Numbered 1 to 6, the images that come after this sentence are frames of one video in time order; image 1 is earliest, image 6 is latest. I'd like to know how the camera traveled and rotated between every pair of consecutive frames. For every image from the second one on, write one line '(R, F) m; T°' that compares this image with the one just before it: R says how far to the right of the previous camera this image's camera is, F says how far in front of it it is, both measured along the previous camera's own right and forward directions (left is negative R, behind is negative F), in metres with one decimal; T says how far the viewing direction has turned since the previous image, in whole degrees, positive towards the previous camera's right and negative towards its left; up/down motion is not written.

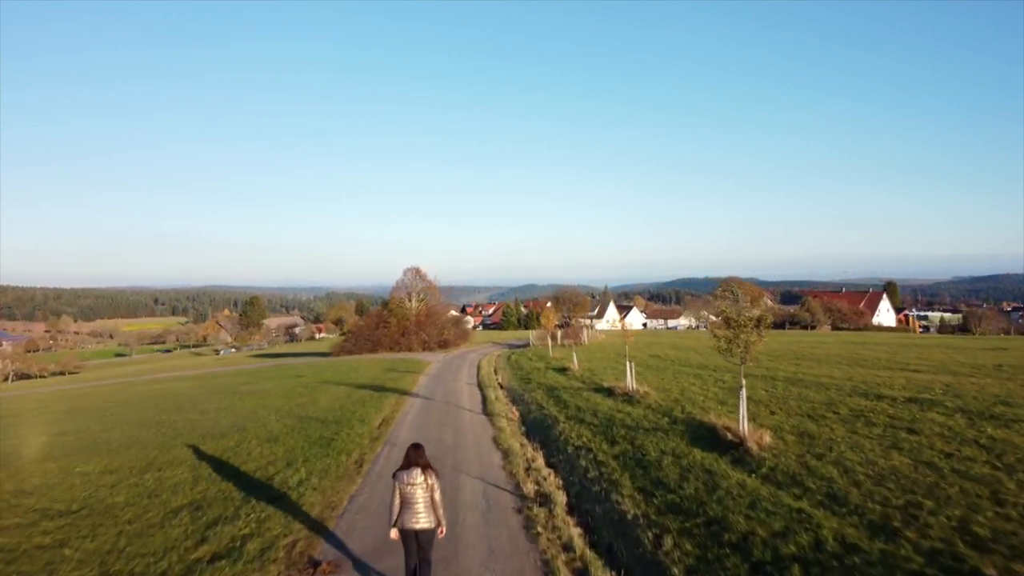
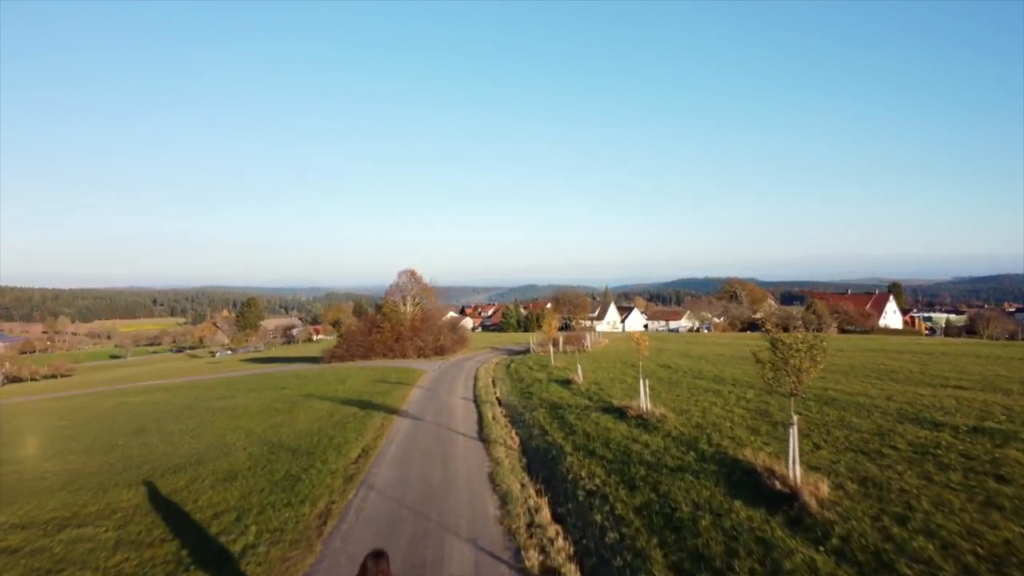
(0.0, +1.2) m; 0°
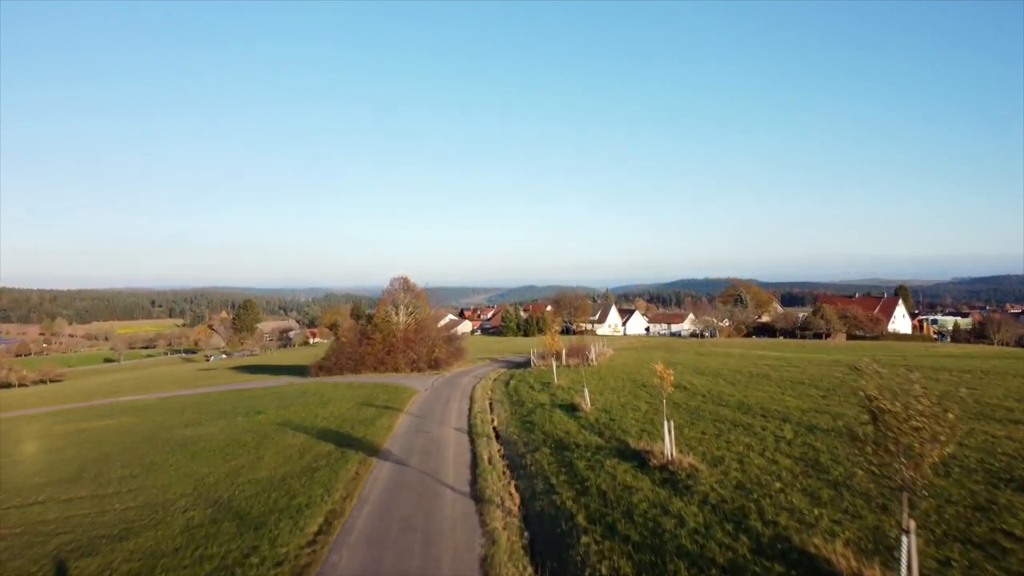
(0.0, +1.6) m; 0°
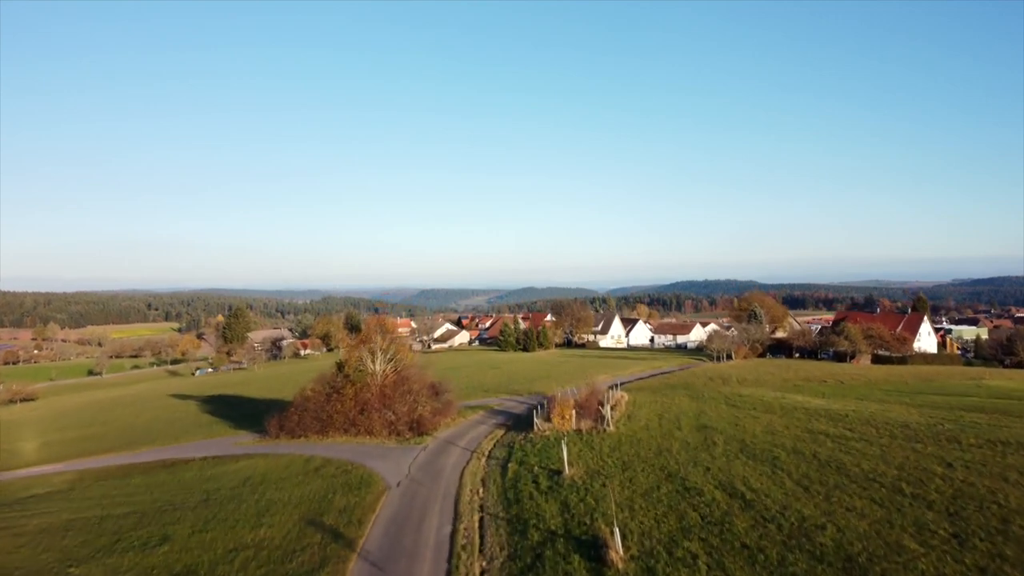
(0.0, +4.0) m; 0°
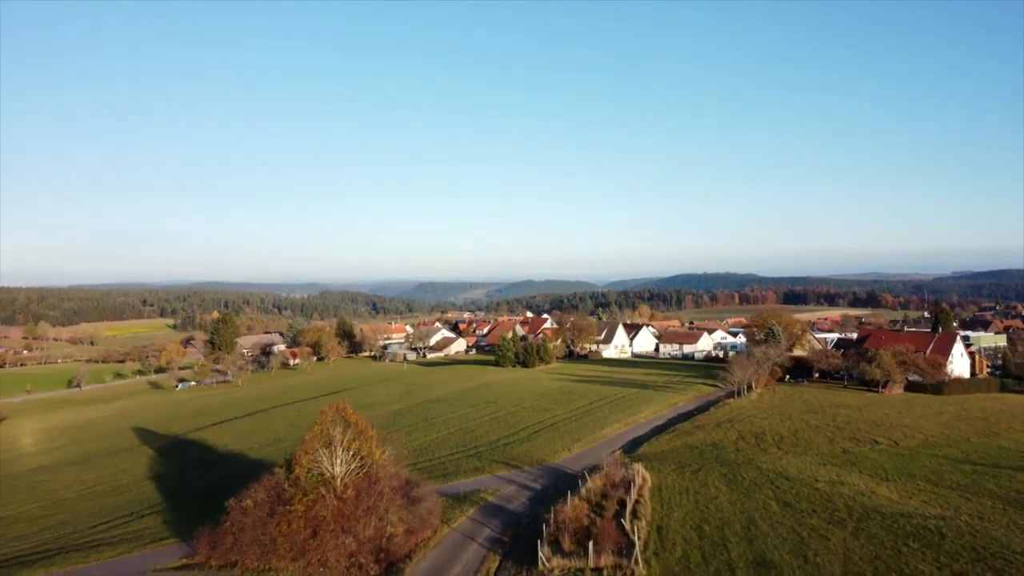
(0.0, +4.6) m; 0°
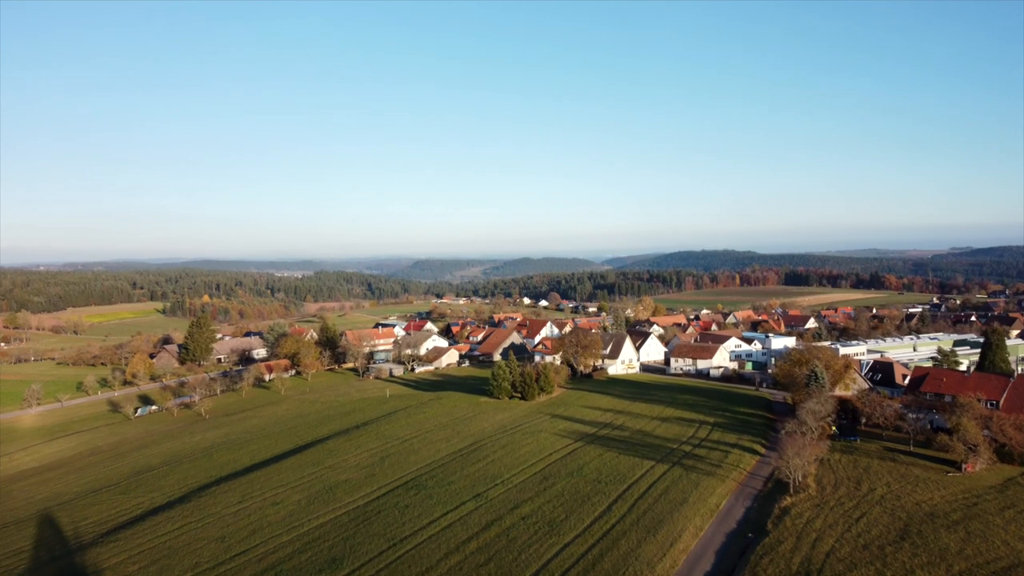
(+0.1, +9.2) m; 0°
